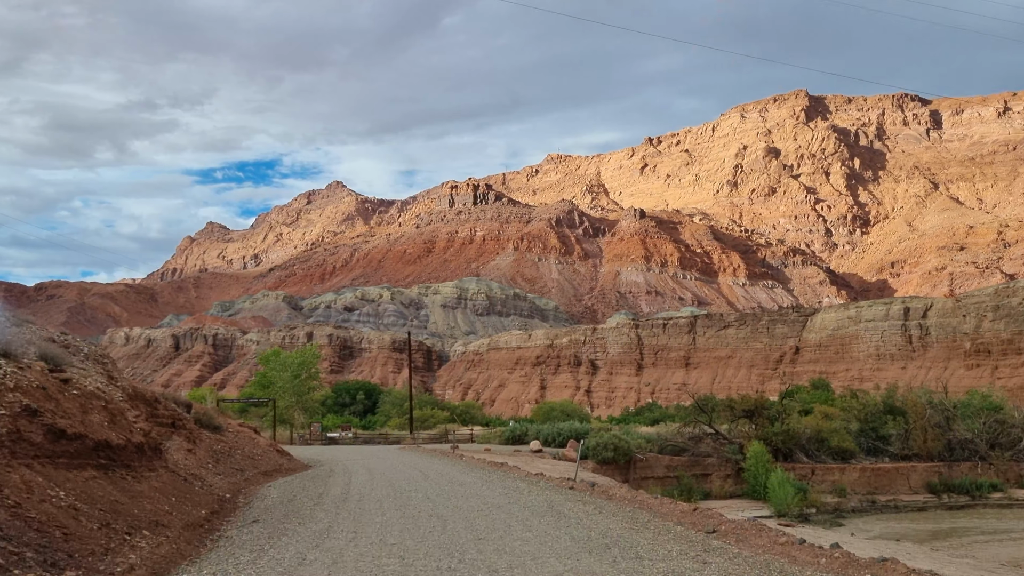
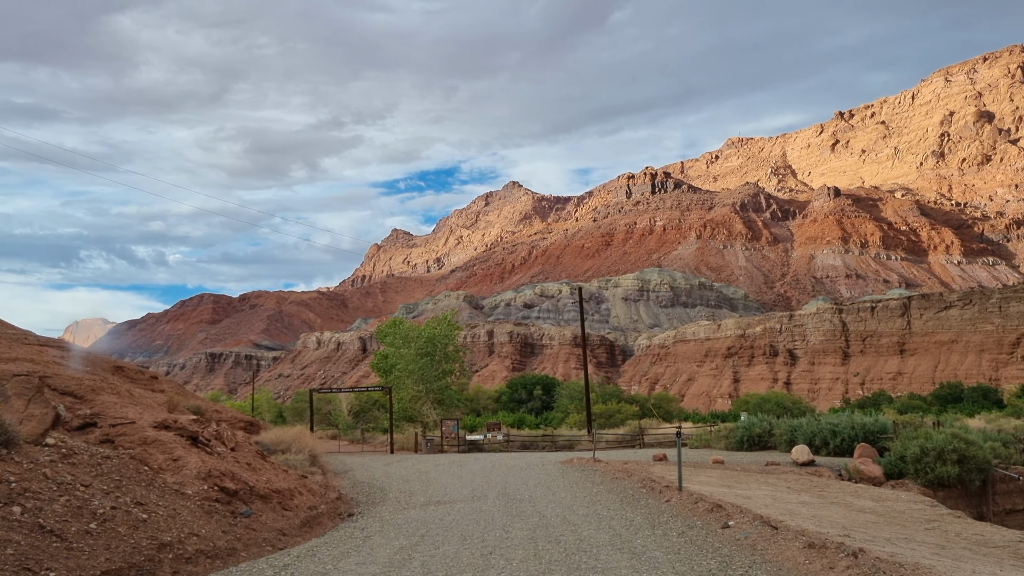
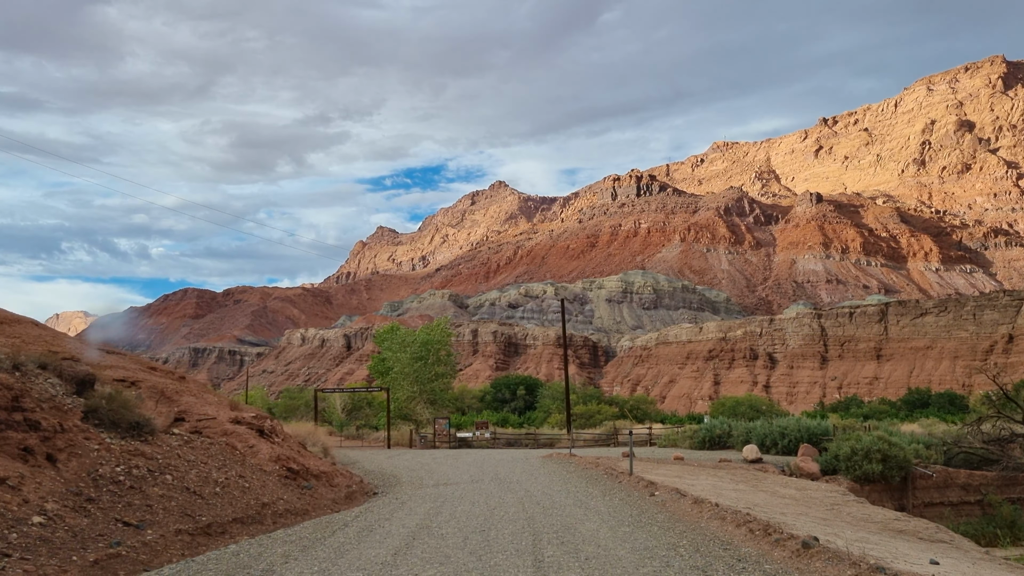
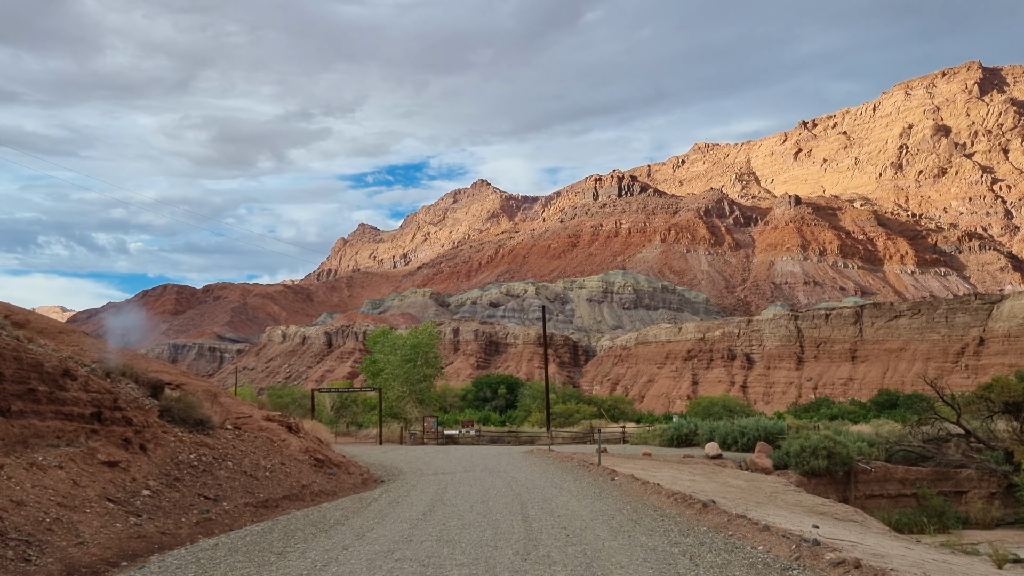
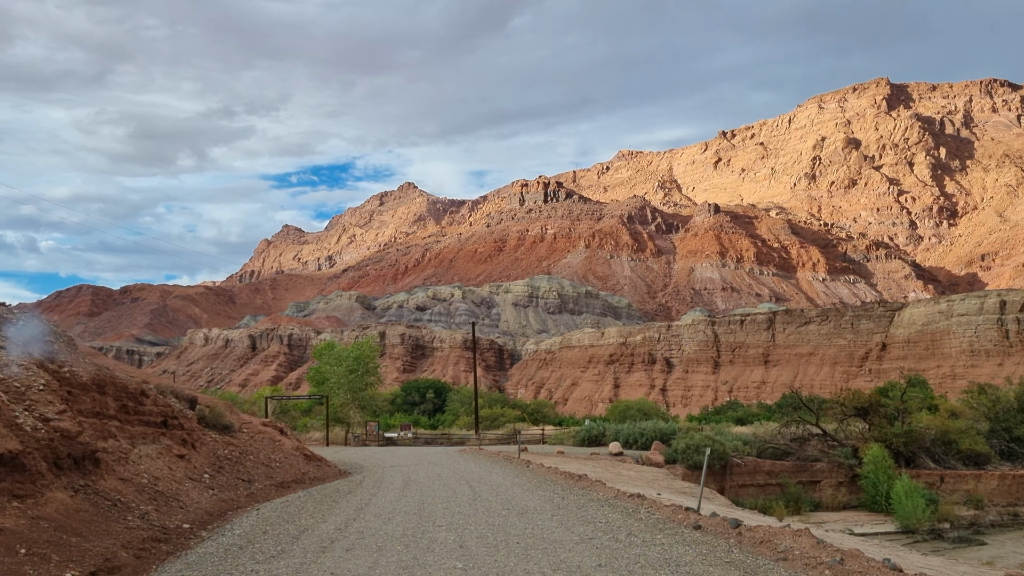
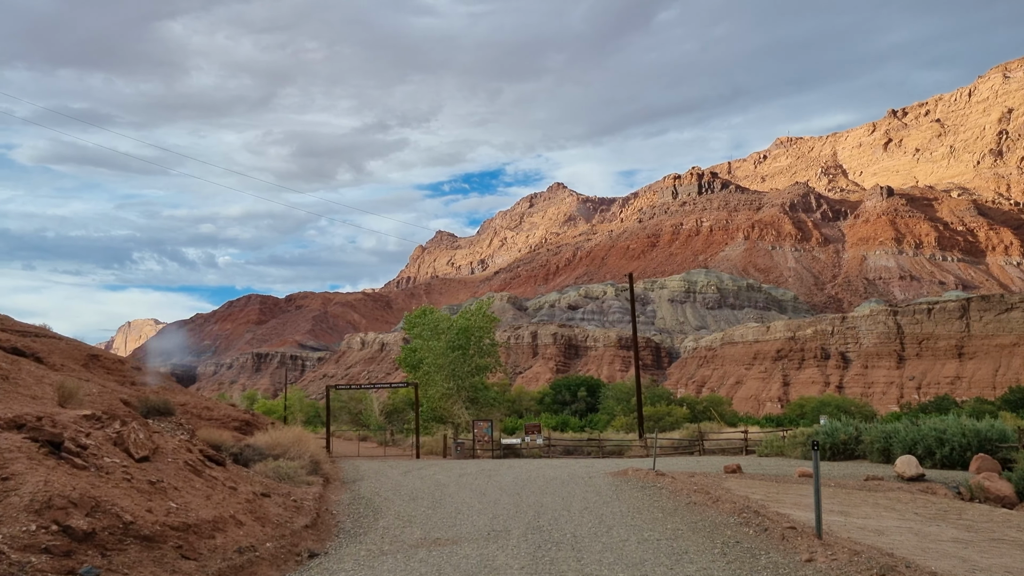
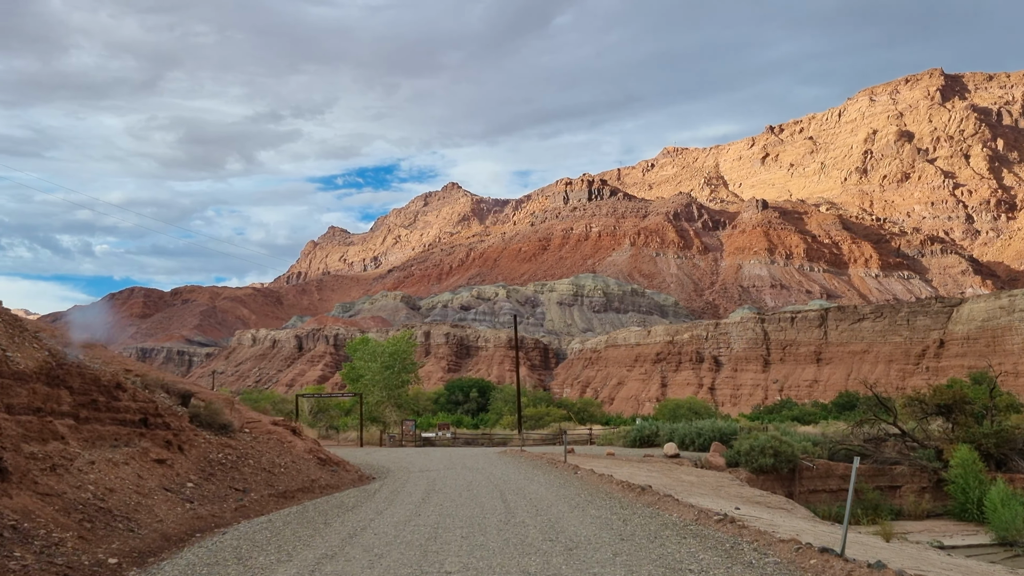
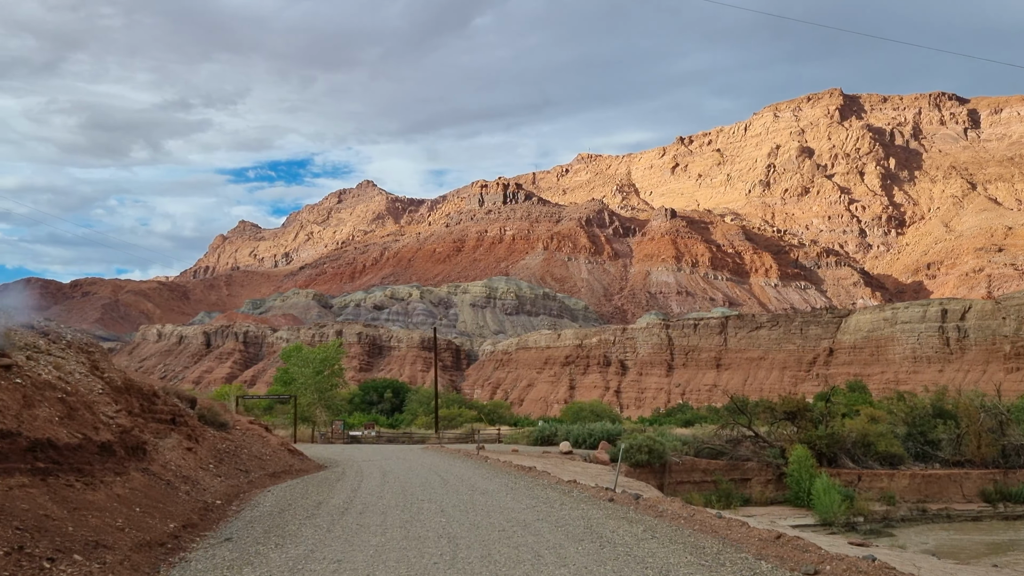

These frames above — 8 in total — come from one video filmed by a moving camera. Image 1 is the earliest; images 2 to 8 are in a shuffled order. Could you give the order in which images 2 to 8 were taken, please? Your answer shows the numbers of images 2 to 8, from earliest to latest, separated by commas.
8, 5, 7, 4, 3, 2, 6
